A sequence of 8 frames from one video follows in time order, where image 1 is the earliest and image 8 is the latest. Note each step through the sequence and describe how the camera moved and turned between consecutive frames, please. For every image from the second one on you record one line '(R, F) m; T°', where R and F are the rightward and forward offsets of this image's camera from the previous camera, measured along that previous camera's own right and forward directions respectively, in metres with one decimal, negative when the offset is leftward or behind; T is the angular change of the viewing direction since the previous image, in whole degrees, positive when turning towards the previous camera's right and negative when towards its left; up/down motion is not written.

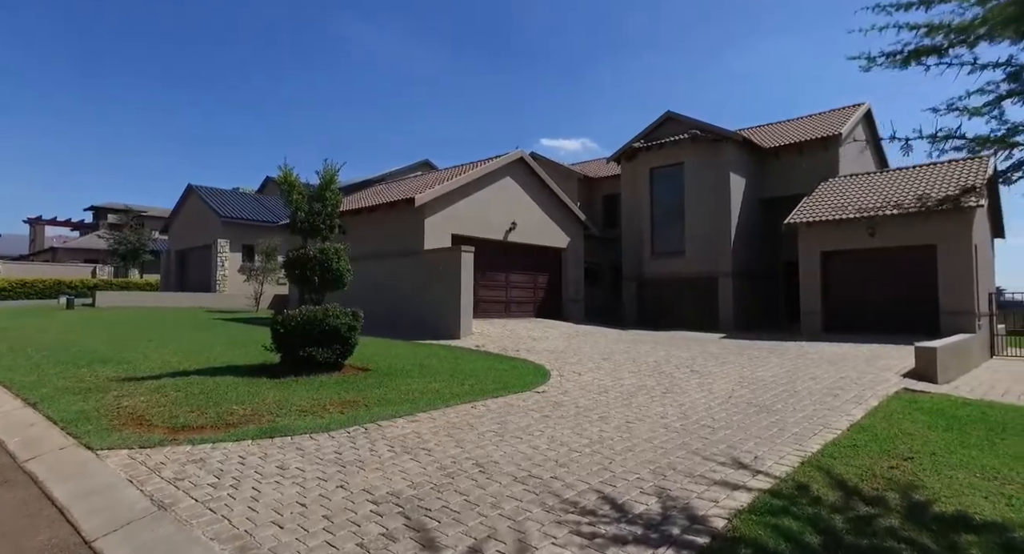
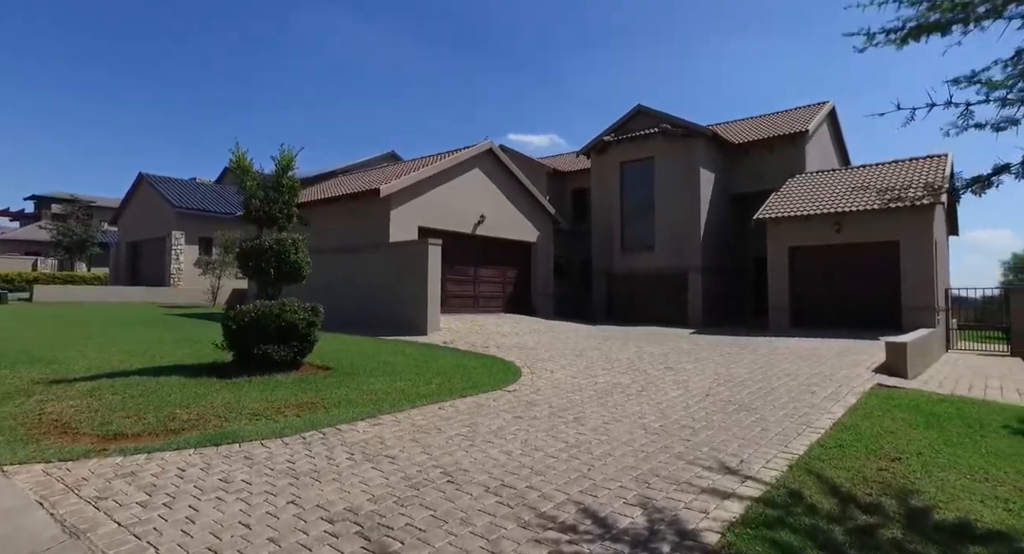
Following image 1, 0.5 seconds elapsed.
(0.0, +0.4) m; +3°
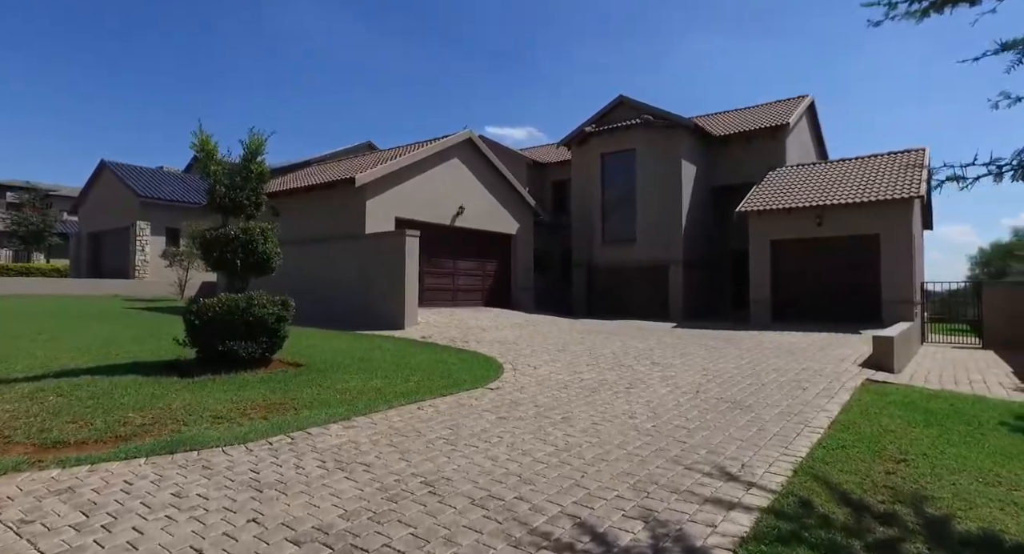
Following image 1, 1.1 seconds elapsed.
(-0.1, +0.4) m; +2°
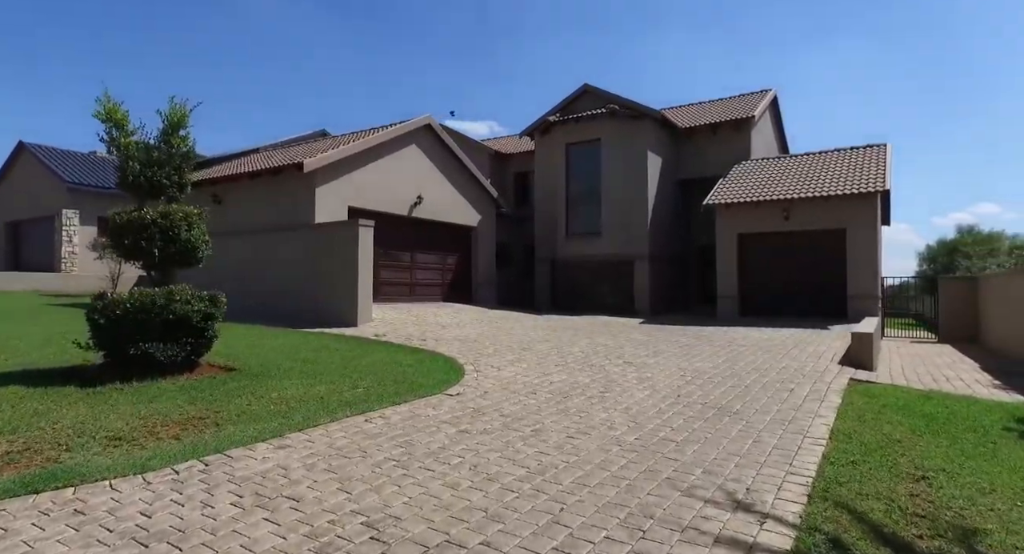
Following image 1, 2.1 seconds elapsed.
(0.0, +0.9) m; +4°
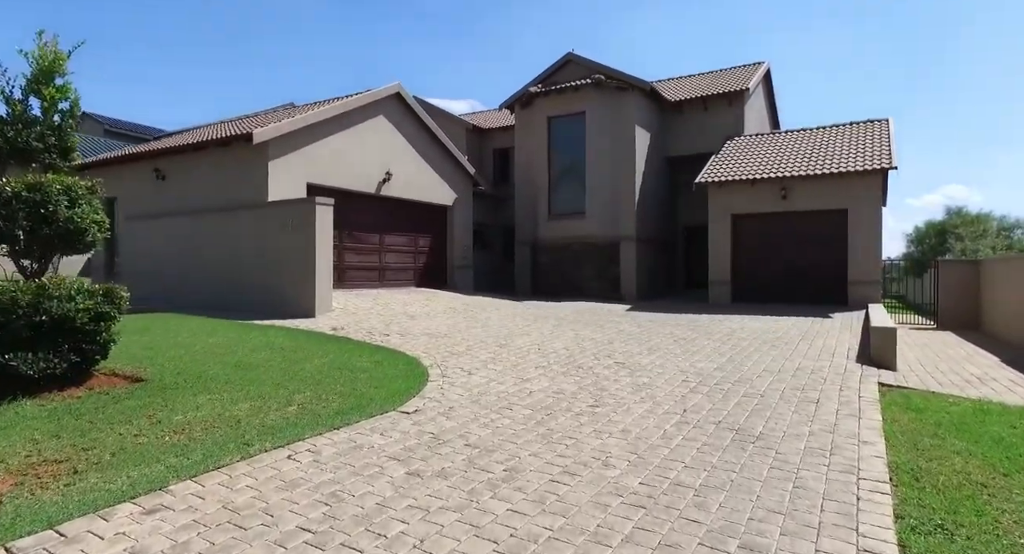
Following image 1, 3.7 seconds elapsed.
(+0.1, +1.5) m; +2°
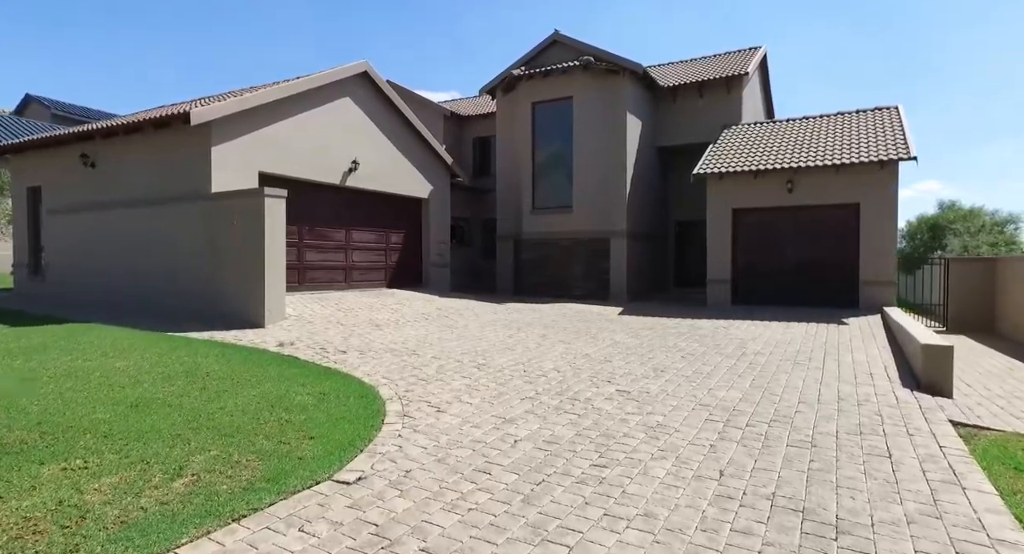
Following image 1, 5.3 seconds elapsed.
(0.0, +1.7) m; +2°
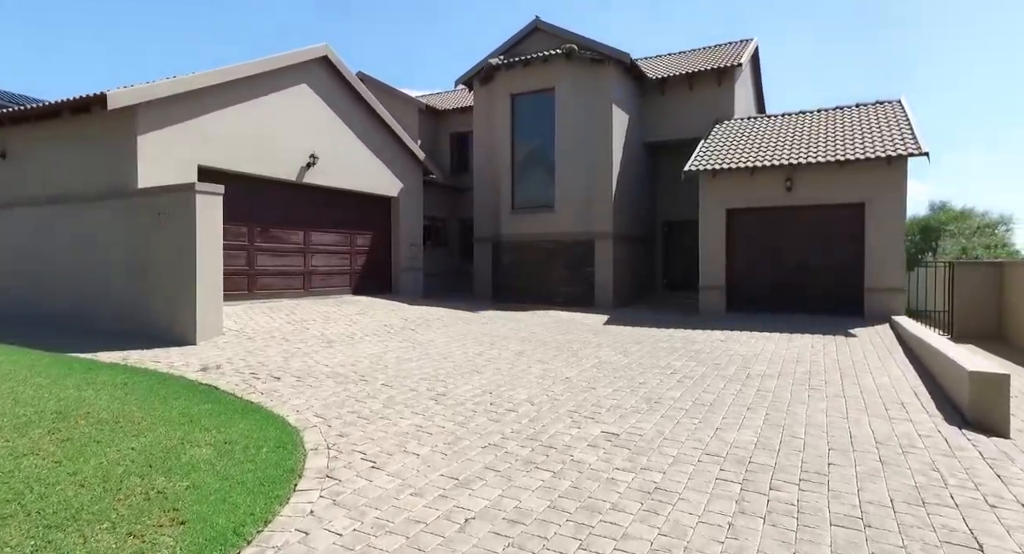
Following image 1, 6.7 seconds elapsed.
(+0.2, +1.4) m; +1°
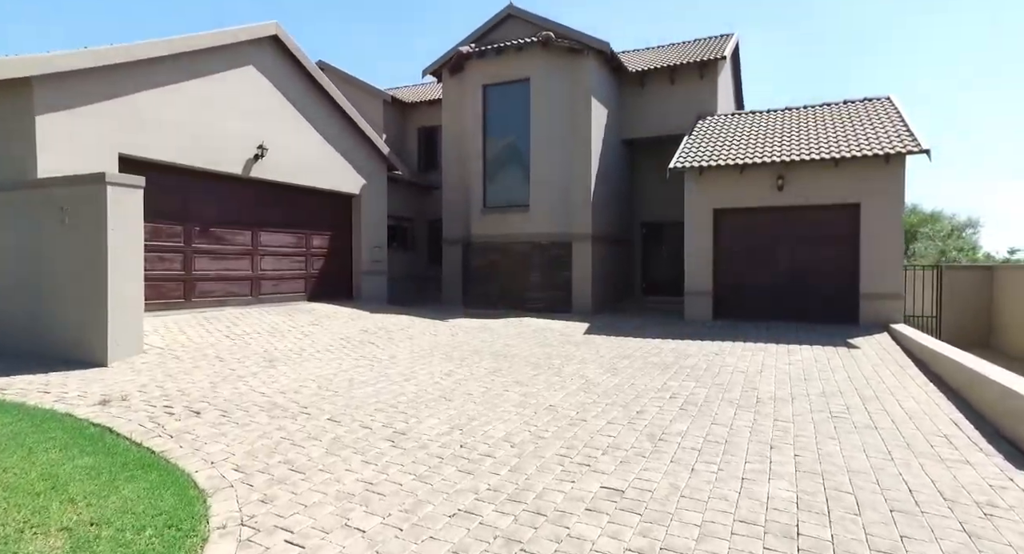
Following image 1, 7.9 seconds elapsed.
(-0.1, +1.3) m; +3°
